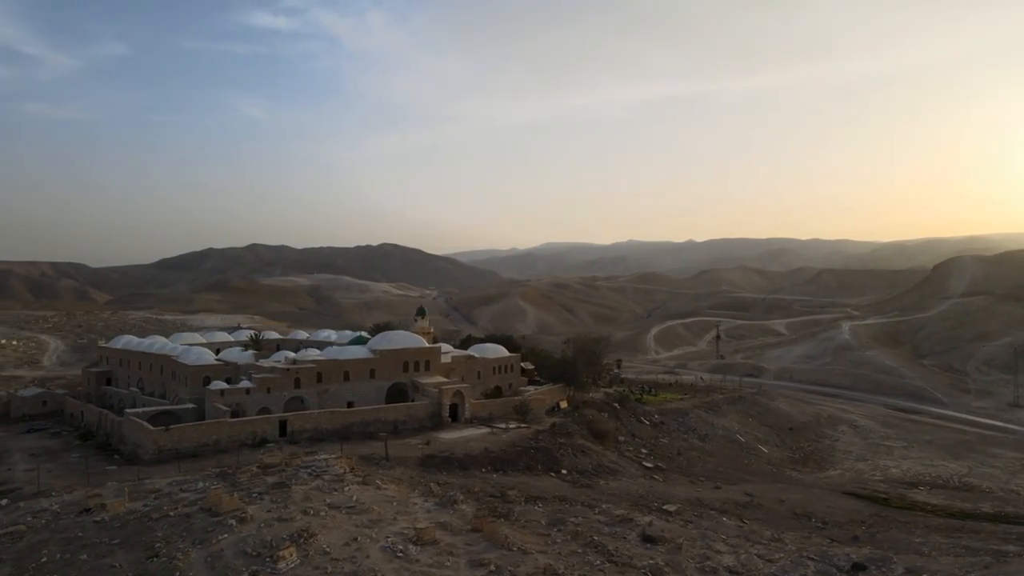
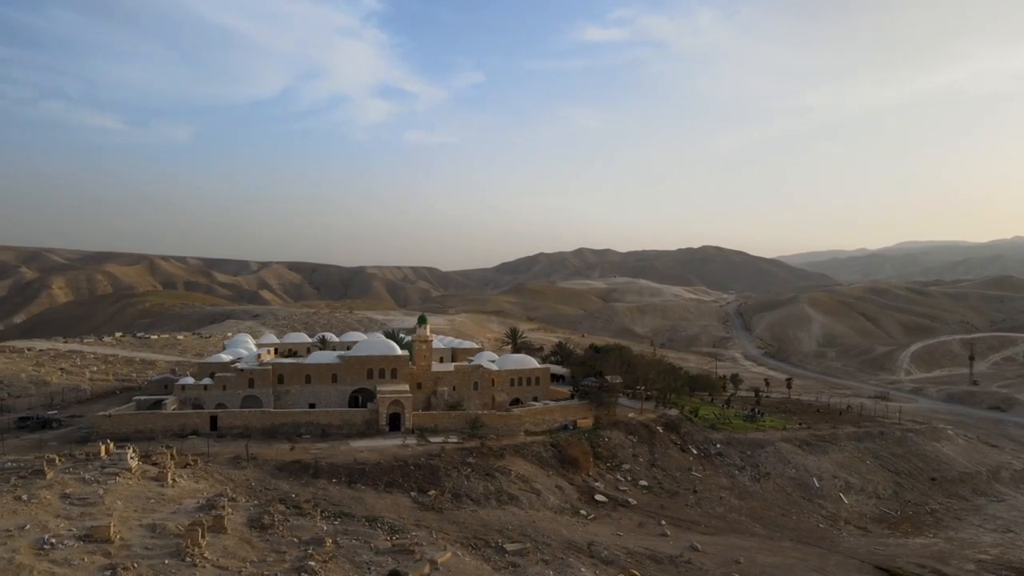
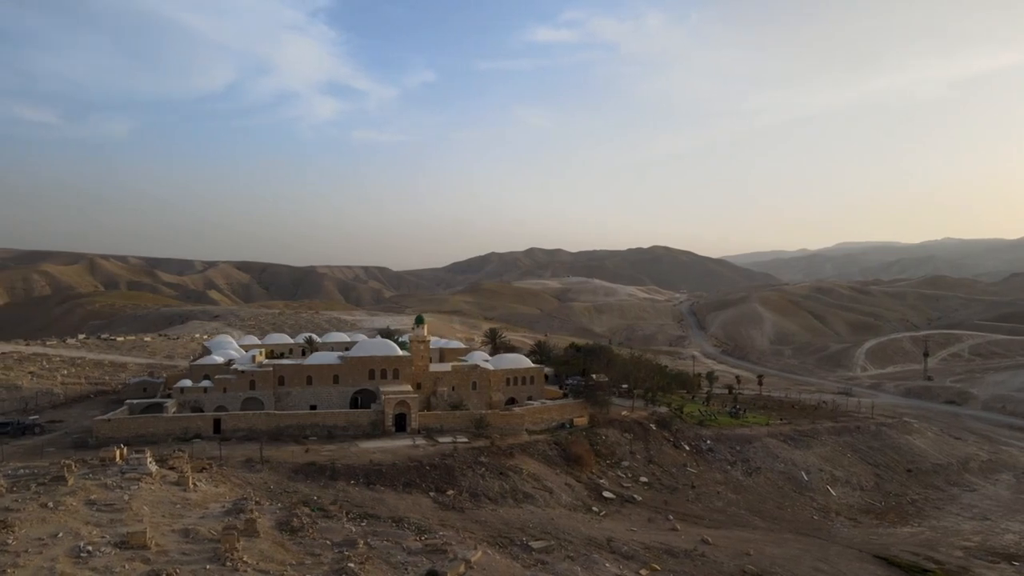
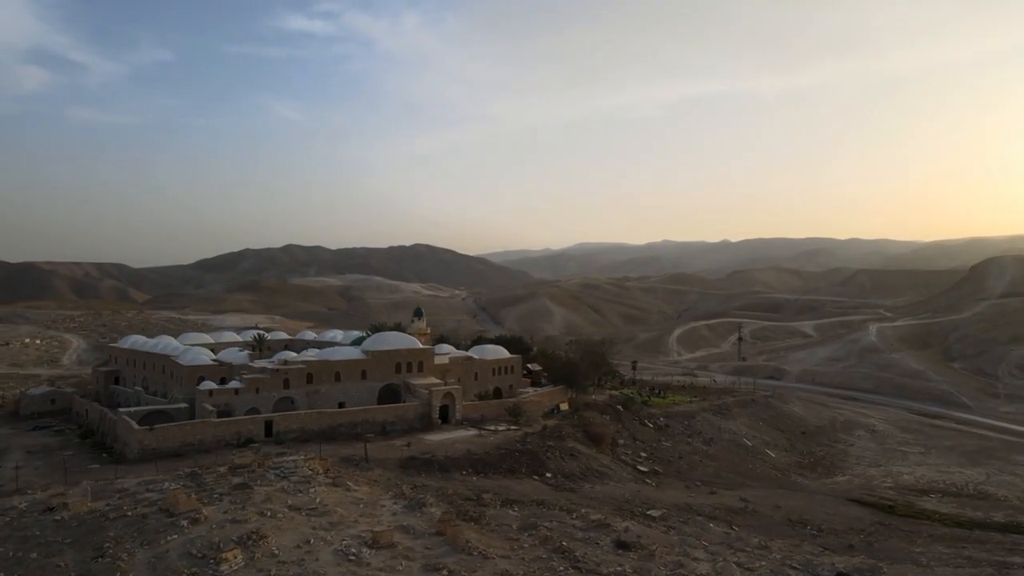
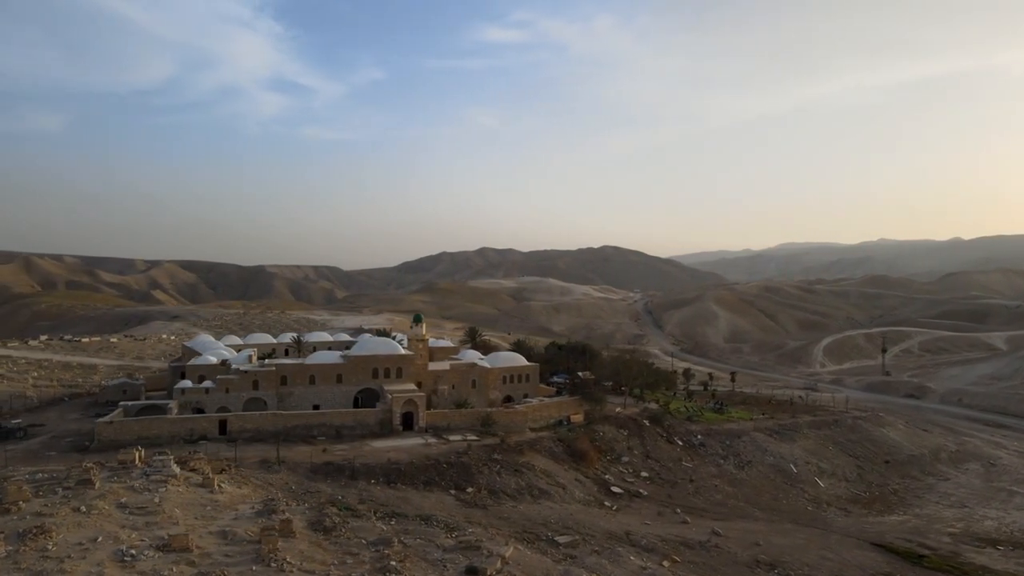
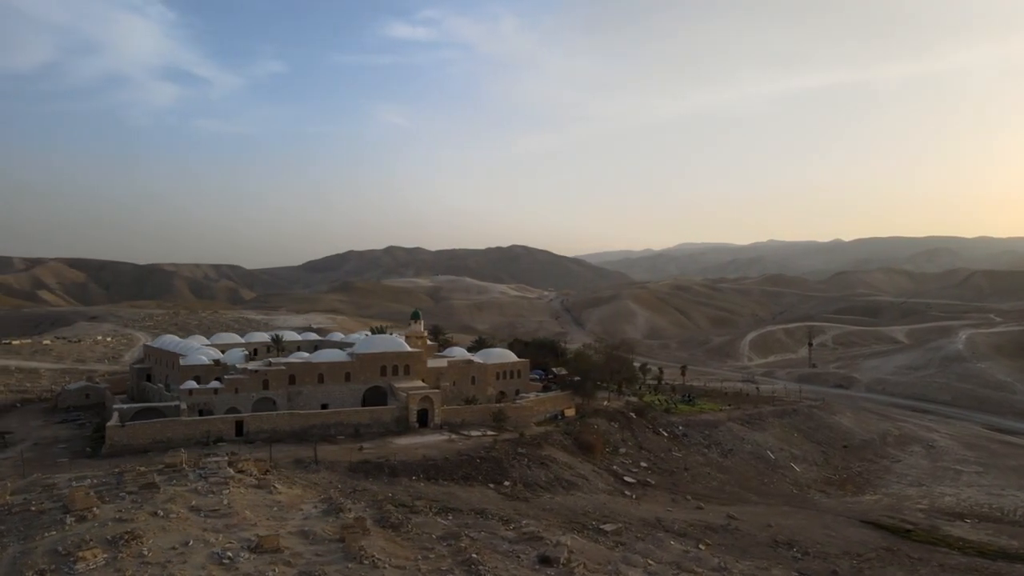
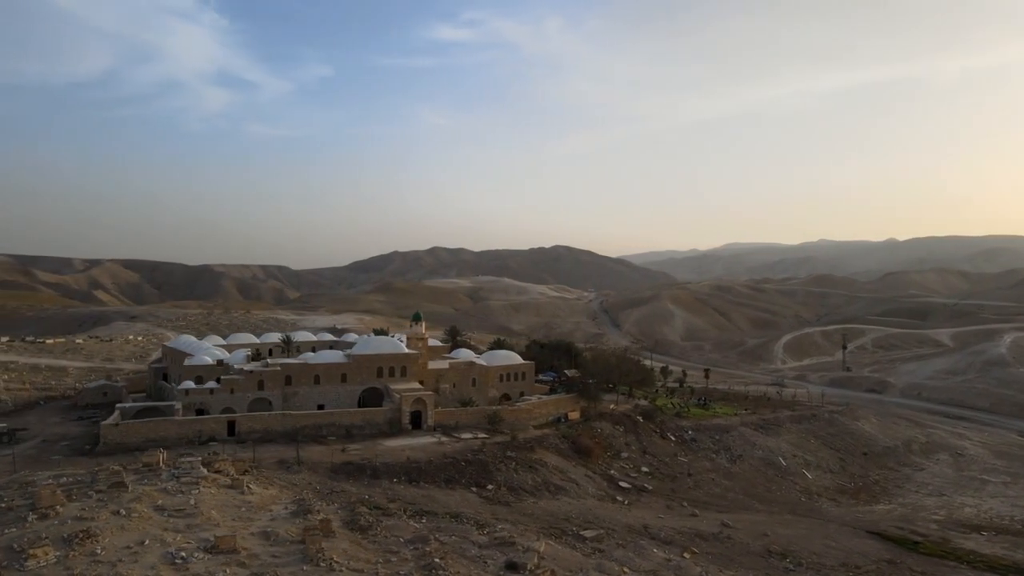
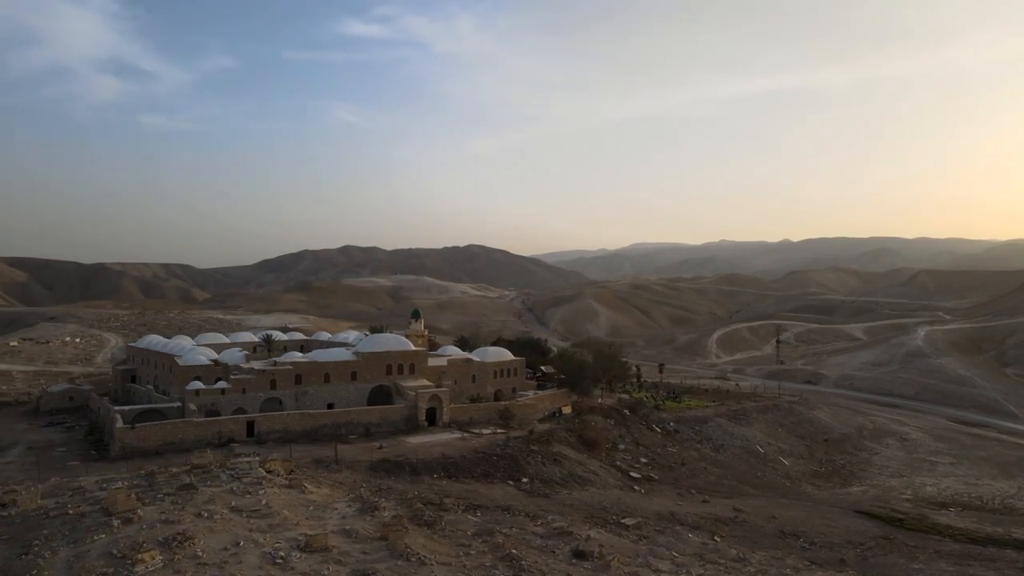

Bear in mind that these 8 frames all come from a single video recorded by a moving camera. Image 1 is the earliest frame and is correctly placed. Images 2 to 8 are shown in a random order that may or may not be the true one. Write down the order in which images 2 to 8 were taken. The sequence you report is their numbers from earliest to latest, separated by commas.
4, 8, 6, 7, 5, 3, 2
